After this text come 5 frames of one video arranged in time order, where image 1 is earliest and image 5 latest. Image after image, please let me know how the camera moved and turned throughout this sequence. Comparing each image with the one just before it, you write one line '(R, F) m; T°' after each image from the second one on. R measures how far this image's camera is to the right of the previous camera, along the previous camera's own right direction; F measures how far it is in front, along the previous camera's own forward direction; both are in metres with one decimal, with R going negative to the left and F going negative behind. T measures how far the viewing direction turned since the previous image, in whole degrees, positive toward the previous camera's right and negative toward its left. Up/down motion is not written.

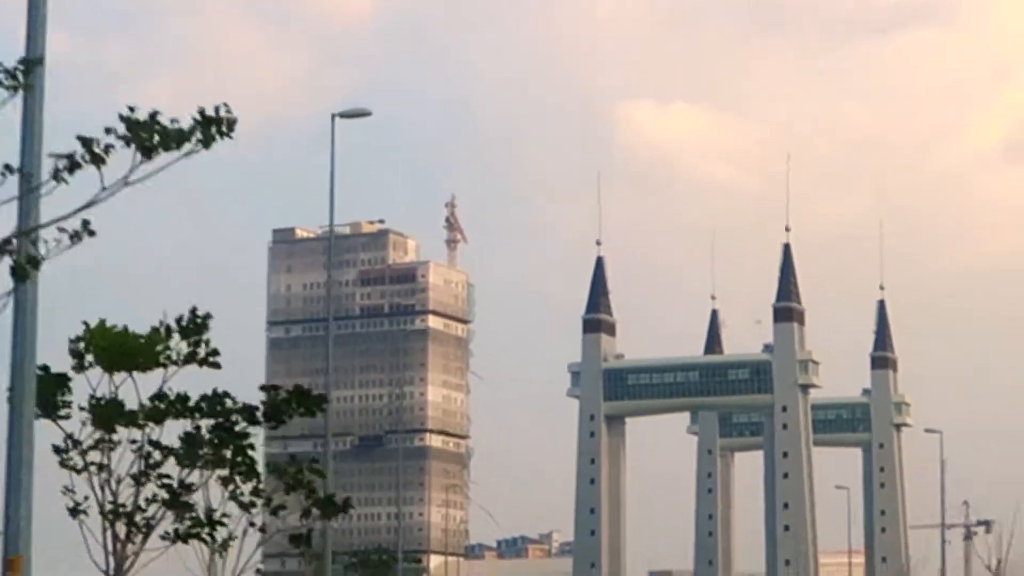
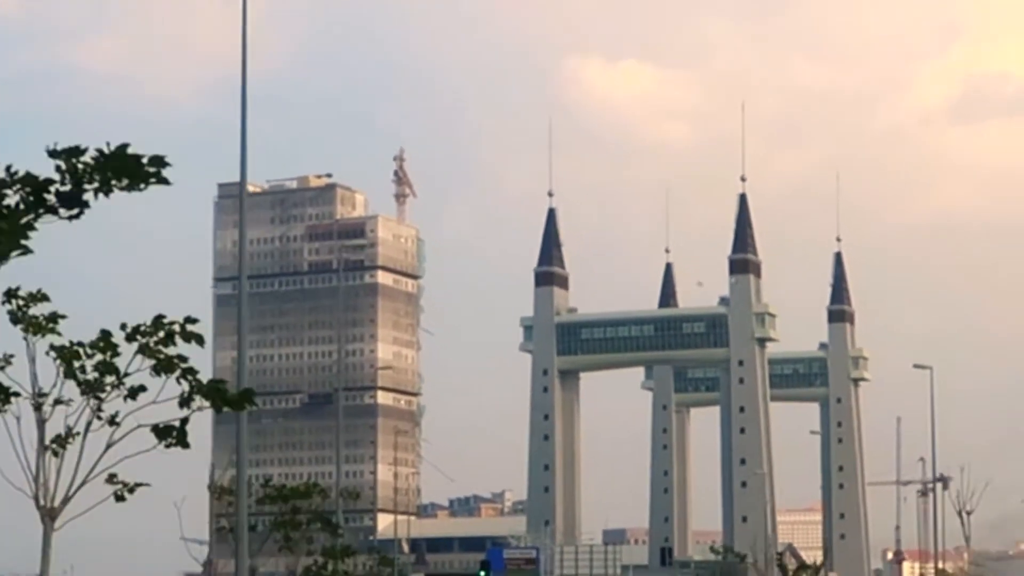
(+0.2, +3.1) m; +1°
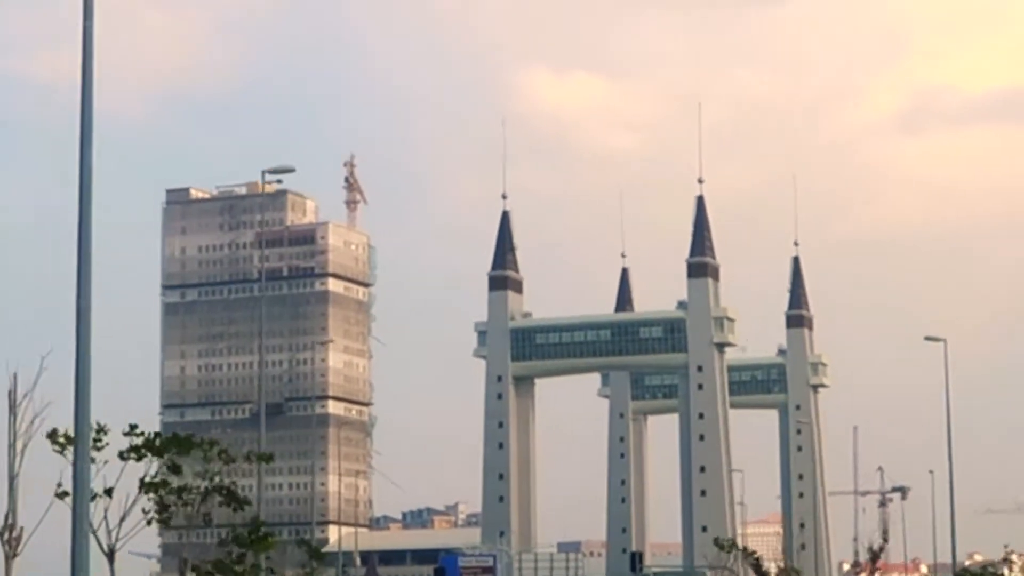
(-0.1, +2.7) m; +1°
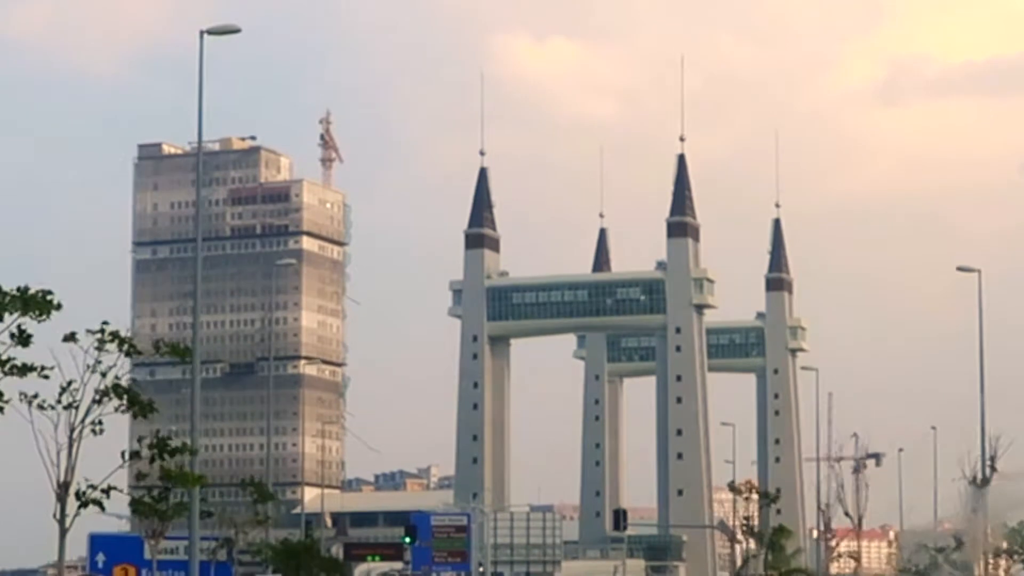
(-0.1, +1.8) m; +1°
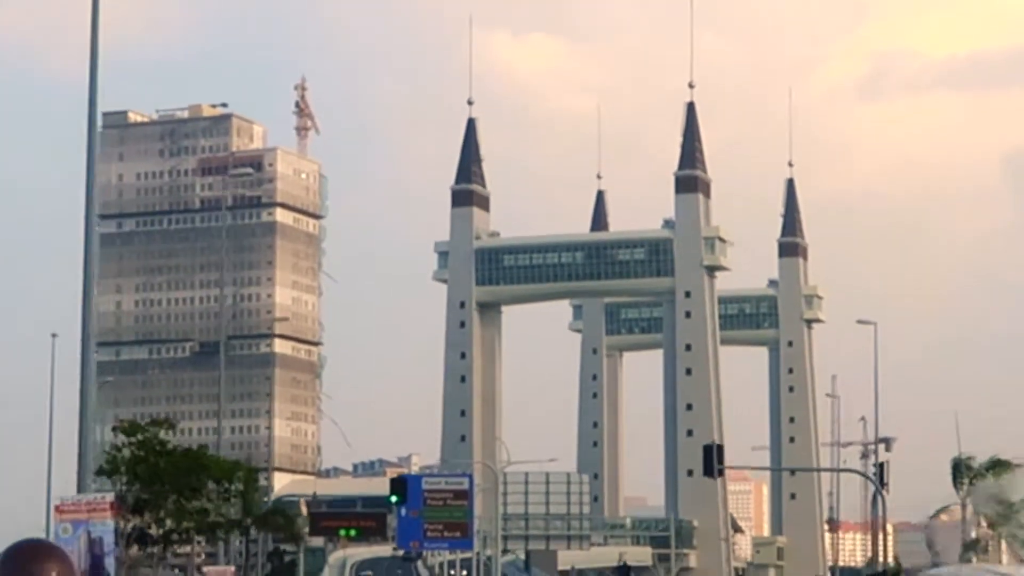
(-0.6, +10.5) m; +1°
